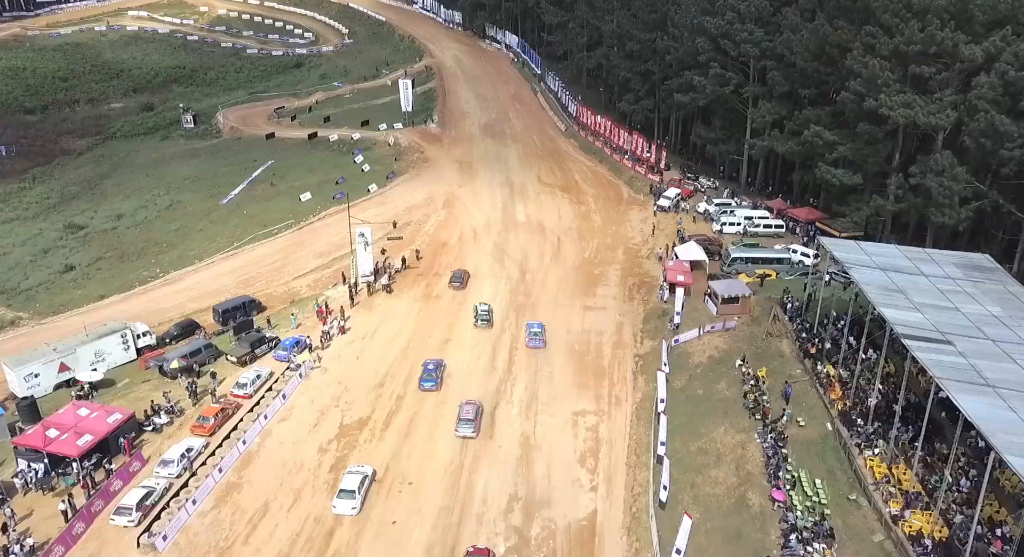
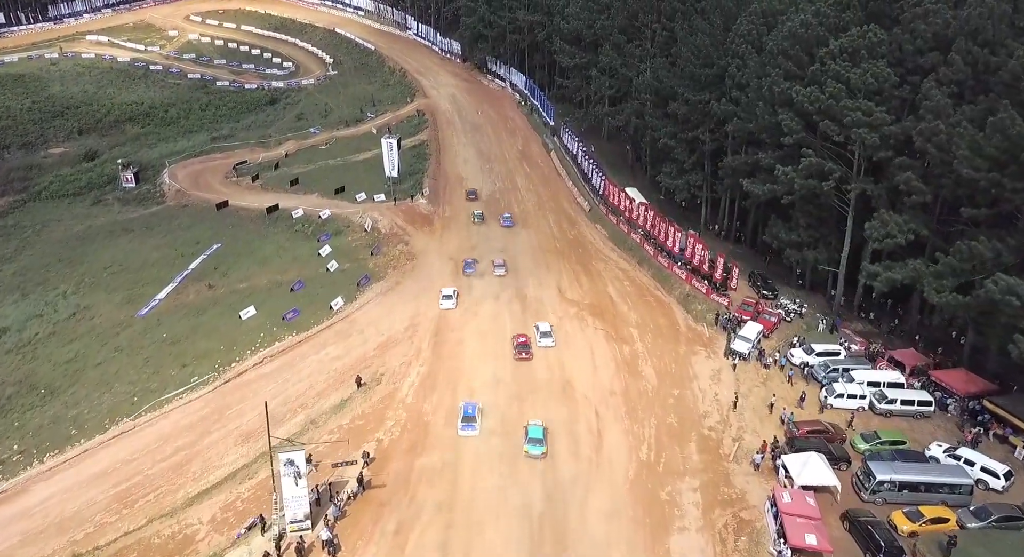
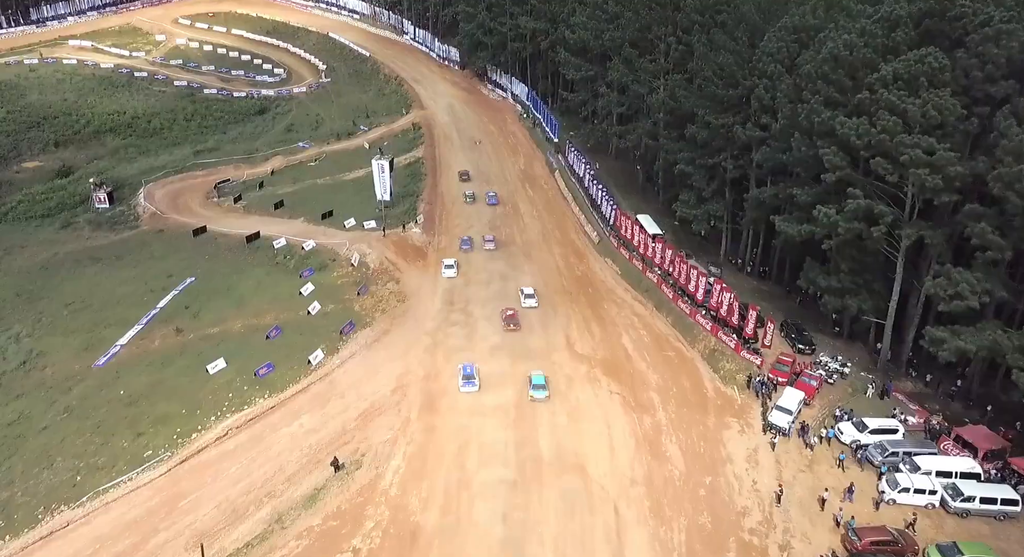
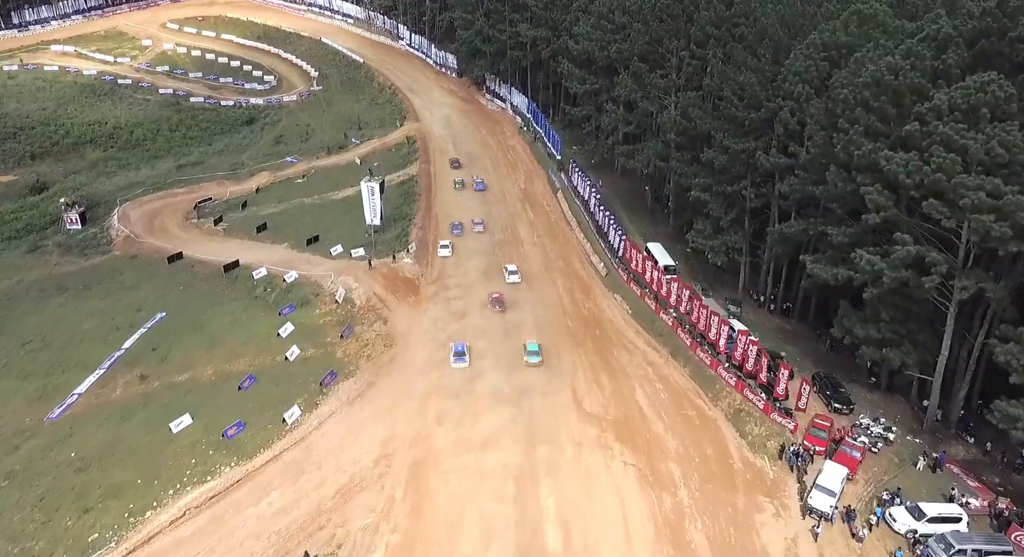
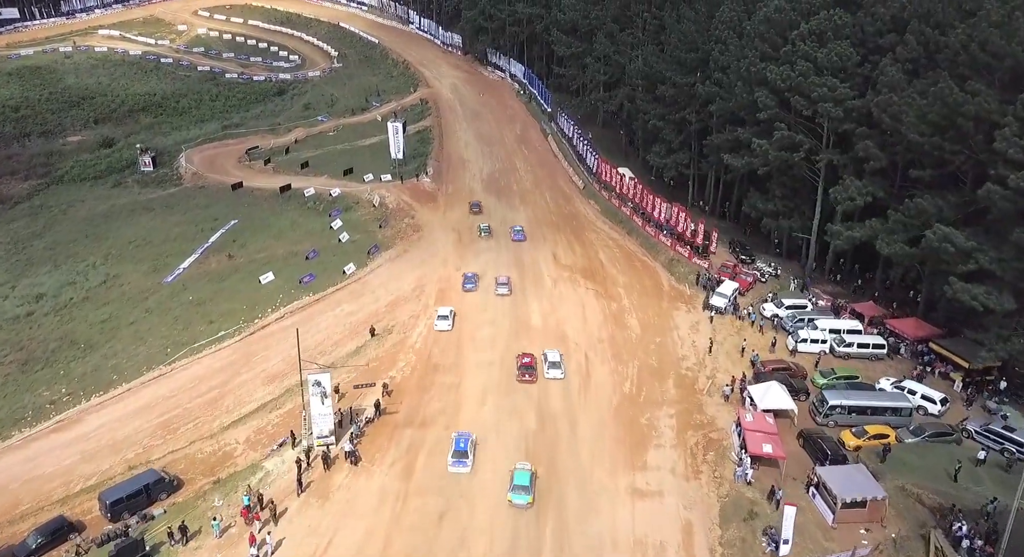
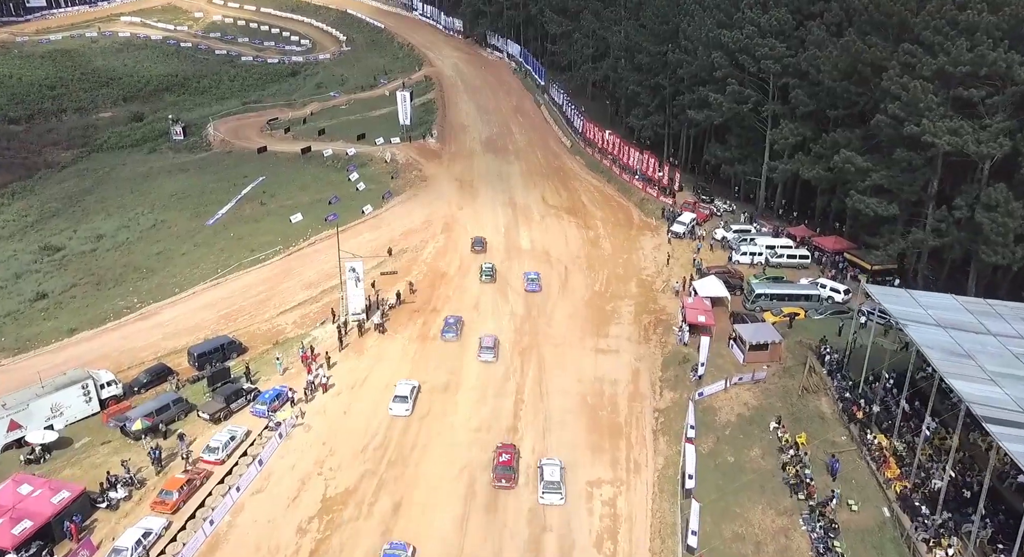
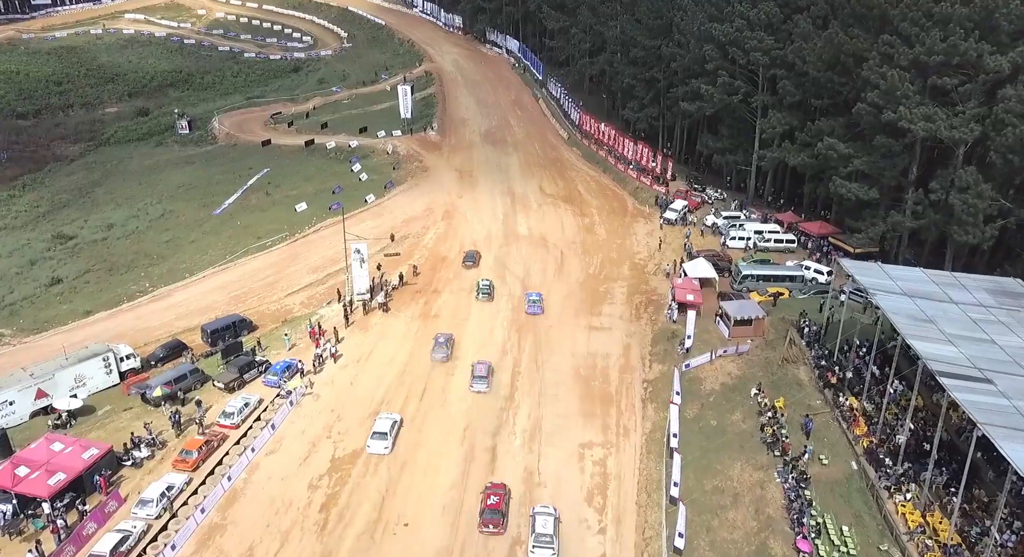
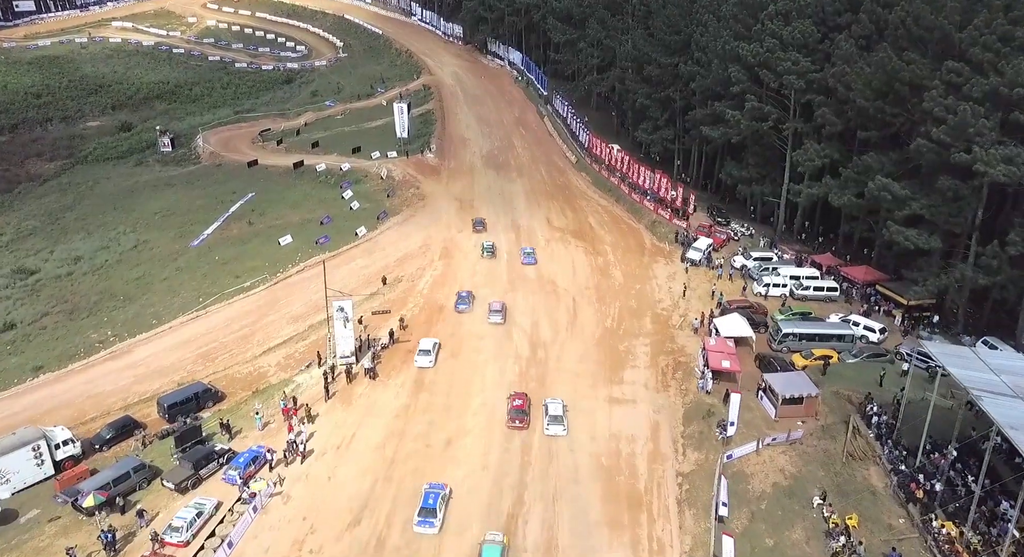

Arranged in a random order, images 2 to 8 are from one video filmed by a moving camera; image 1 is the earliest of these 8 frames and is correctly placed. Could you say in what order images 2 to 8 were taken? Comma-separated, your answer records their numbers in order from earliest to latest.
7, 6, 8, 5, 2, 3, 4
